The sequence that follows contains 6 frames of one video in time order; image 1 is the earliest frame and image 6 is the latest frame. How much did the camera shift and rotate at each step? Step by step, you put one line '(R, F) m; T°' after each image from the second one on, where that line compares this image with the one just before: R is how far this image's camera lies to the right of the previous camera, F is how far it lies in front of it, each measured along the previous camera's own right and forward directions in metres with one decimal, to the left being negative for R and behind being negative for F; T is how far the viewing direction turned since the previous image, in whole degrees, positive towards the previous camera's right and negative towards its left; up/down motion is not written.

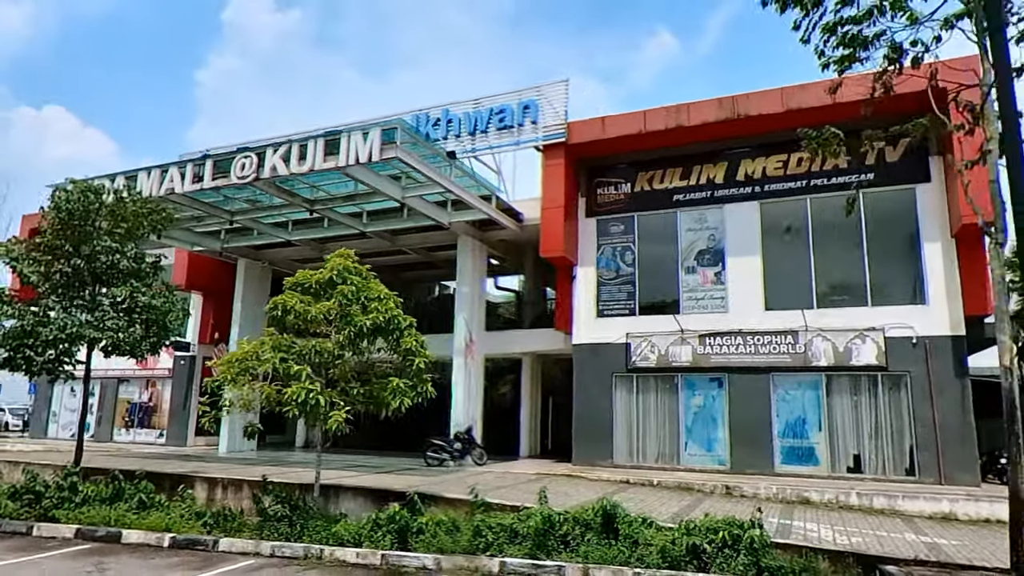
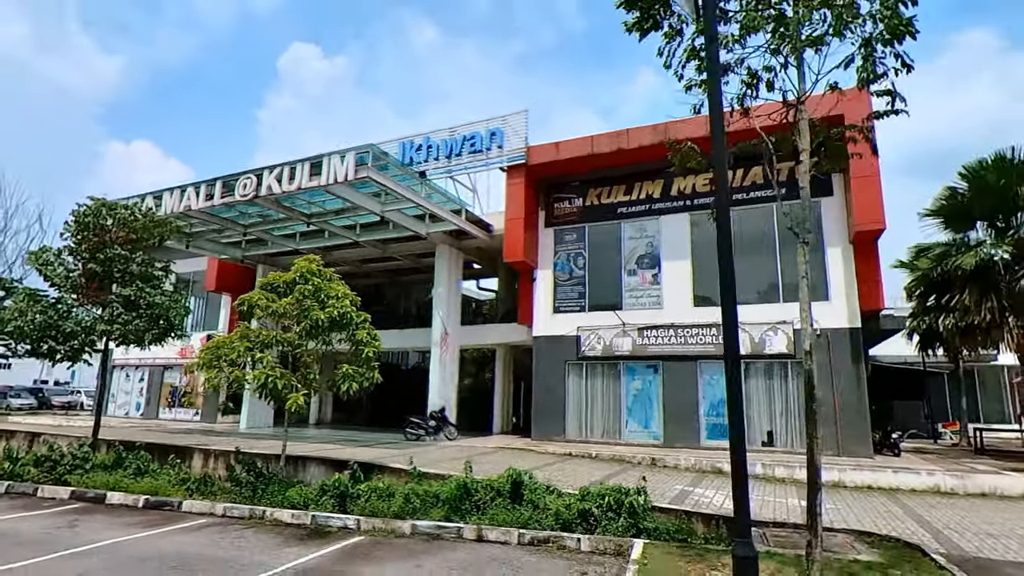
(+0.9, -0.8) m; +2°
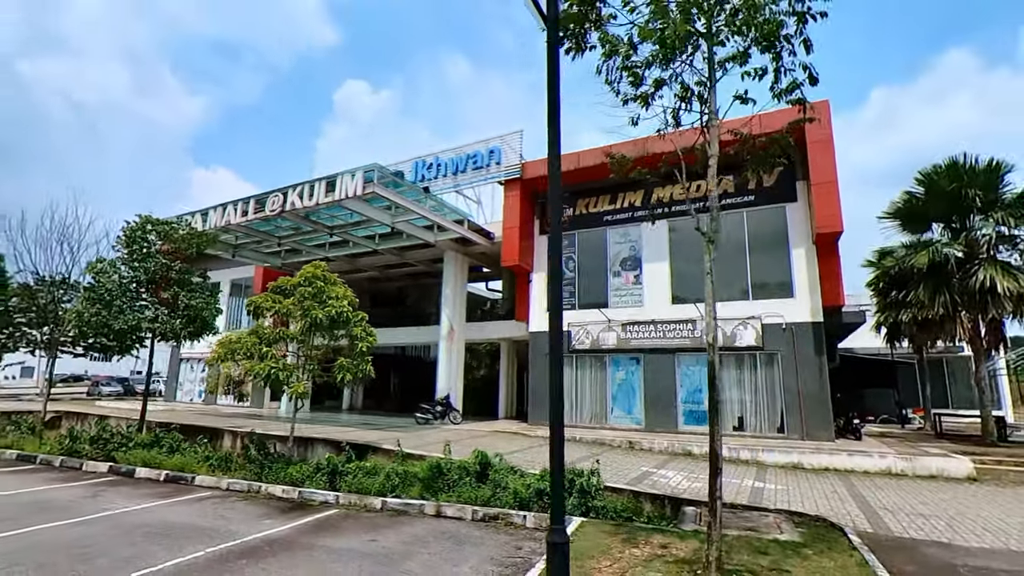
(+0.8, -0.7) m; -2°
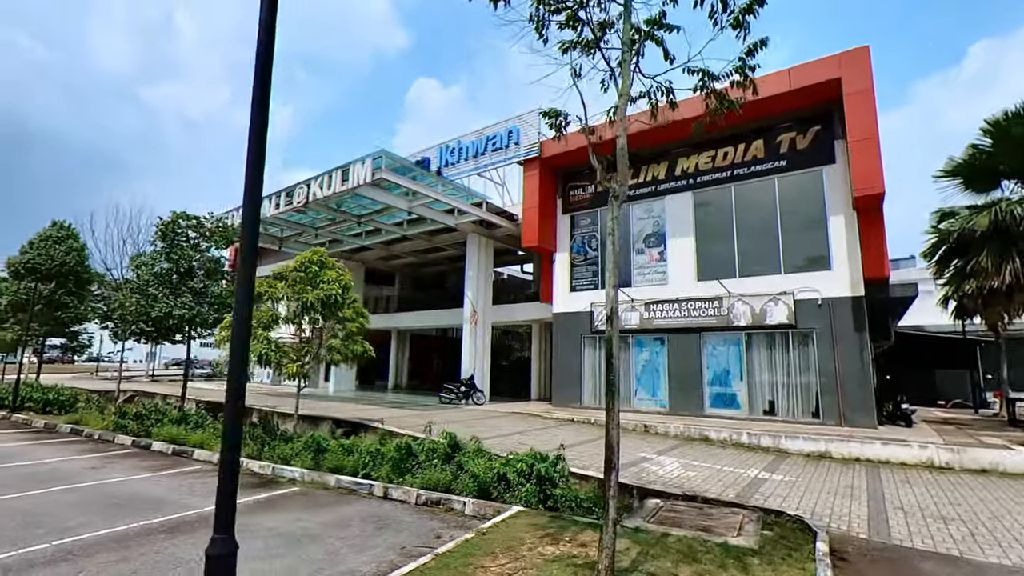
(+1.7, +0.5) m; -8°
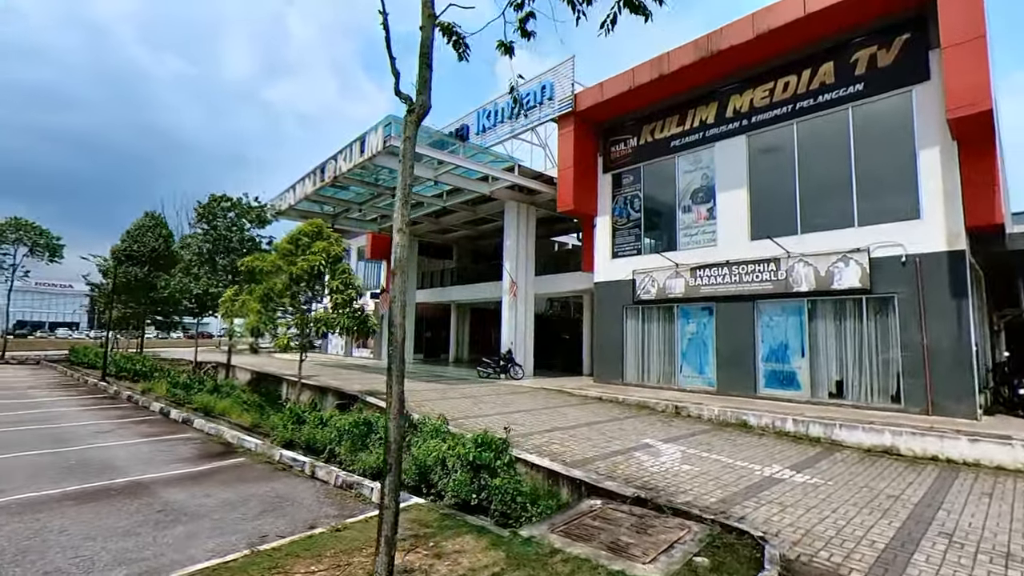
(+2.1, +1.2) m; -12°
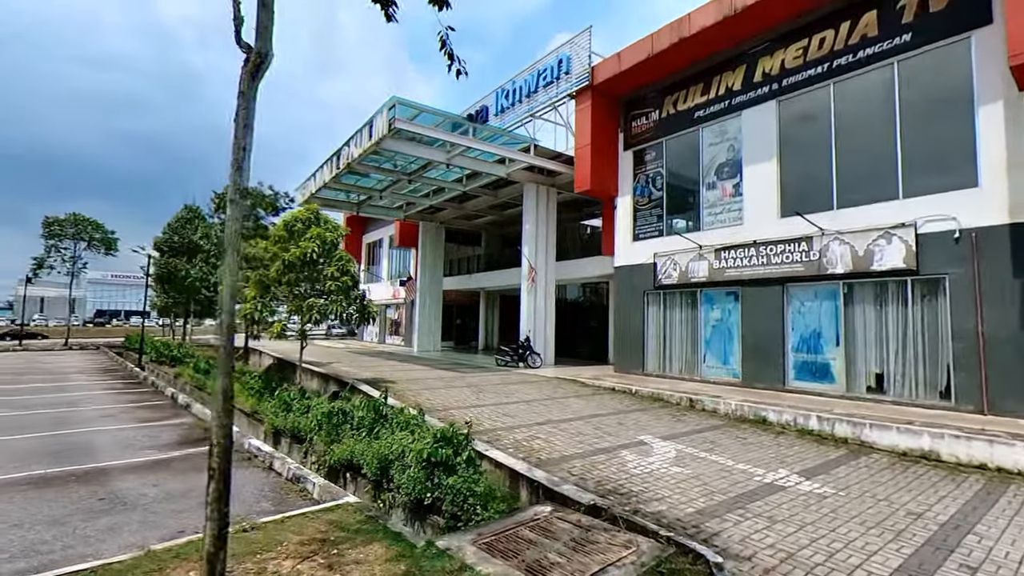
(+1.0, +0.6) m; -6°
